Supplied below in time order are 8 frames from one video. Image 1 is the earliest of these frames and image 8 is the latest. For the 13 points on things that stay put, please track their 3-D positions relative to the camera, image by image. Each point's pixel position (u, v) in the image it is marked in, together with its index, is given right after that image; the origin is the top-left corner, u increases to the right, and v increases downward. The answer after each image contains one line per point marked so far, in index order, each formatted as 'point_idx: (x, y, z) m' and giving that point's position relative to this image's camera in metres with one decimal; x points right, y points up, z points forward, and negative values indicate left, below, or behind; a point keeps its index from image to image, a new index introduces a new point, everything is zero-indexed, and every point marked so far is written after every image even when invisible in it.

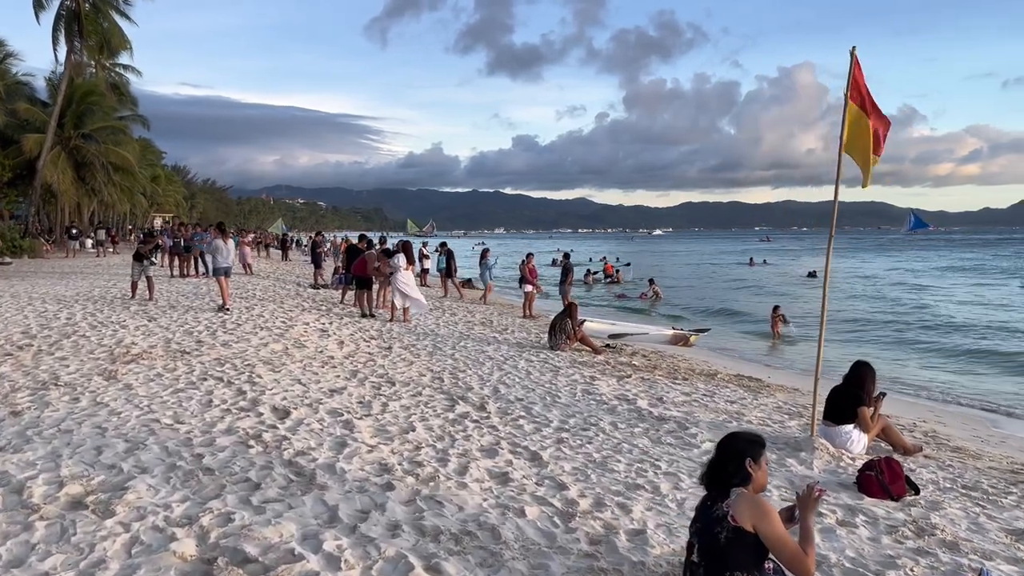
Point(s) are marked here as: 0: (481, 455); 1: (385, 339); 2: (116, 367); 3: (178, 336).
0: (-0.2, -1.1, +5.7) m
1: (-1.8, -0.7, +12.3) m
2: (-3.7, -0.7, +8.0) m
3: (-4.1, -0.6, +10.4) m
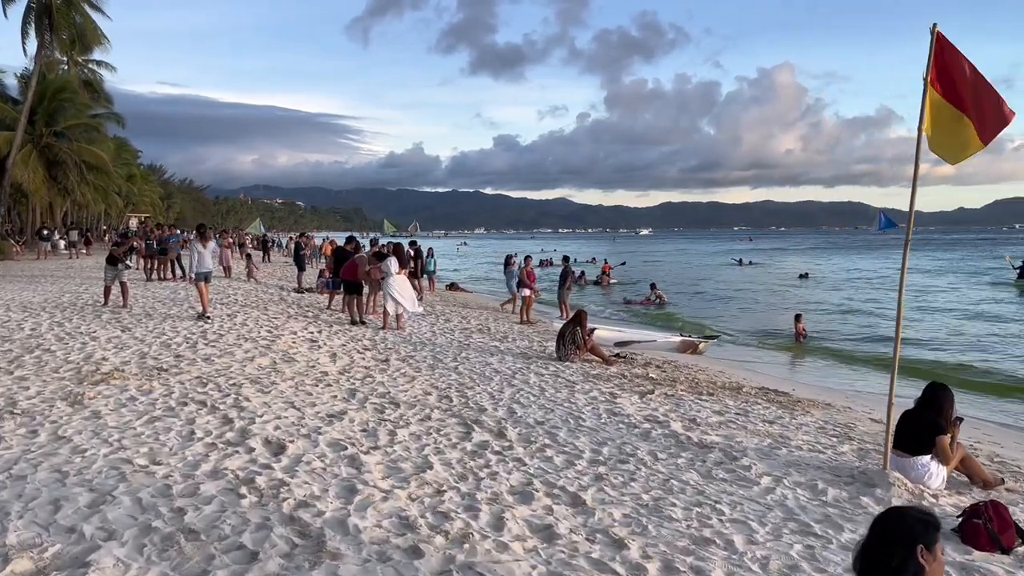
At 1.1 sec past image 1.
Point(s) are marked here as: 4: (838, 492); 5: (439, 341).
0: (0.0, -1.2, +4.8) m
1: (-1.8, -0.8, +11.4) m
2: (-3.6, -0.8, +7.0) m
3: (-4.0, -0.7, +9.4) m
4: (+2.1, -1.3, +5.5) m
5: (-1.1, -0.8, +13.1) m
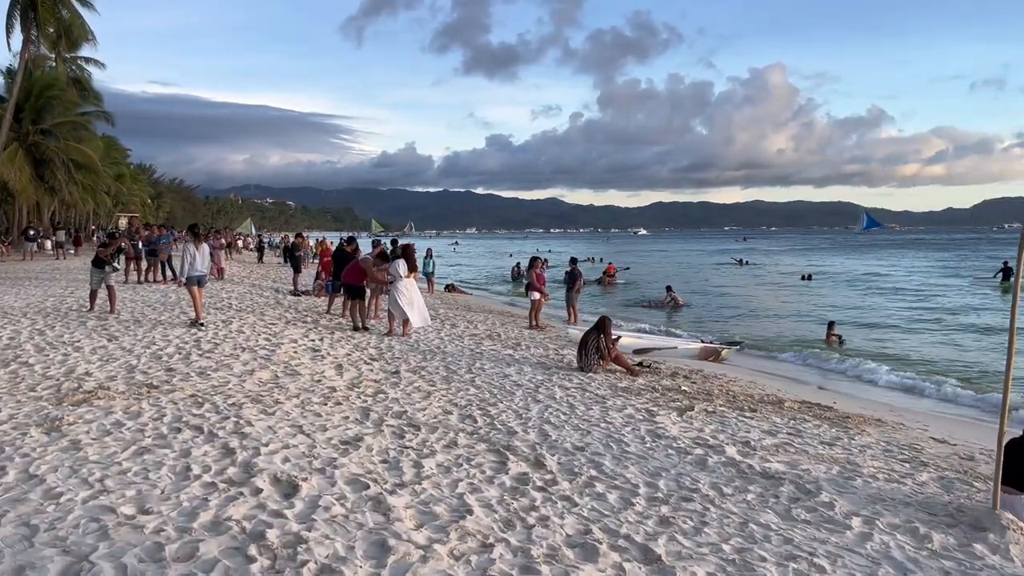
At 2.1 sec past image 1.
0: (+0.3, -1.3, +4.0) m
1: (-1.5, -0.9, +10.6) m
2: (-3.3, -0.9, +6.2) m
3: (-3.7, -0.8, +8.6) m
4: (+2.4, -1.4, +4.7) m
5: (-0.9, -0.9, +12.3) m
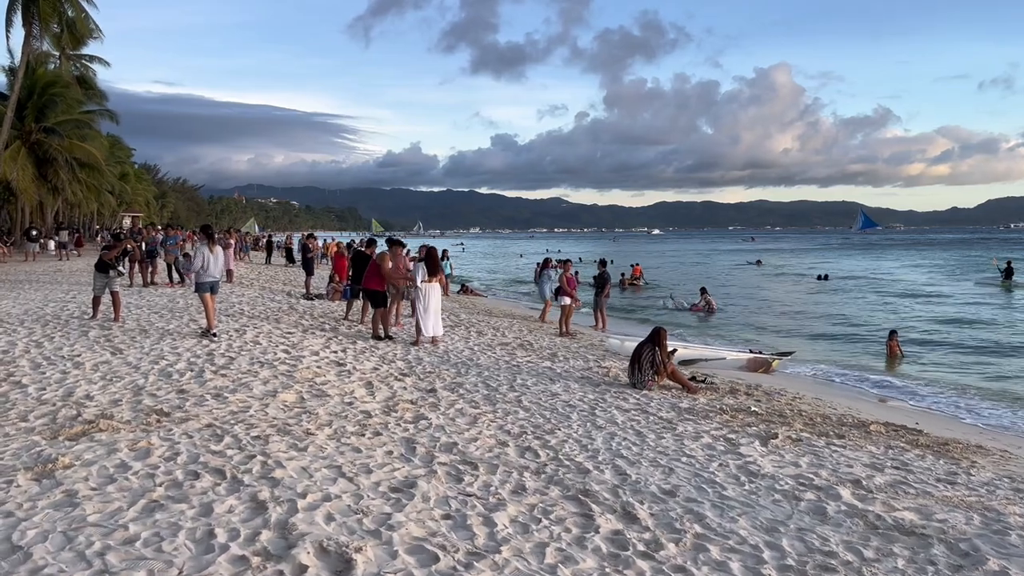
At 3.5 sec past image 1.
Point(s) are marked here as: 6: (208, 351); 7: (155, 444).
0: (+0.8, -1.4, +3.0) m
1: (-1.0, -1.0, +9.6) m
2: (-2.8, -1.0, +5.2) m
3: (-3.2, -0.9, +7.6) m
4: (+2.9, -1.5, +3.7) m
5: (-0.4, -1.0, +11.3) m
6: (-3.5, -0.7, +9.7) m
7: (-2.3, -1.0, +5.4) m
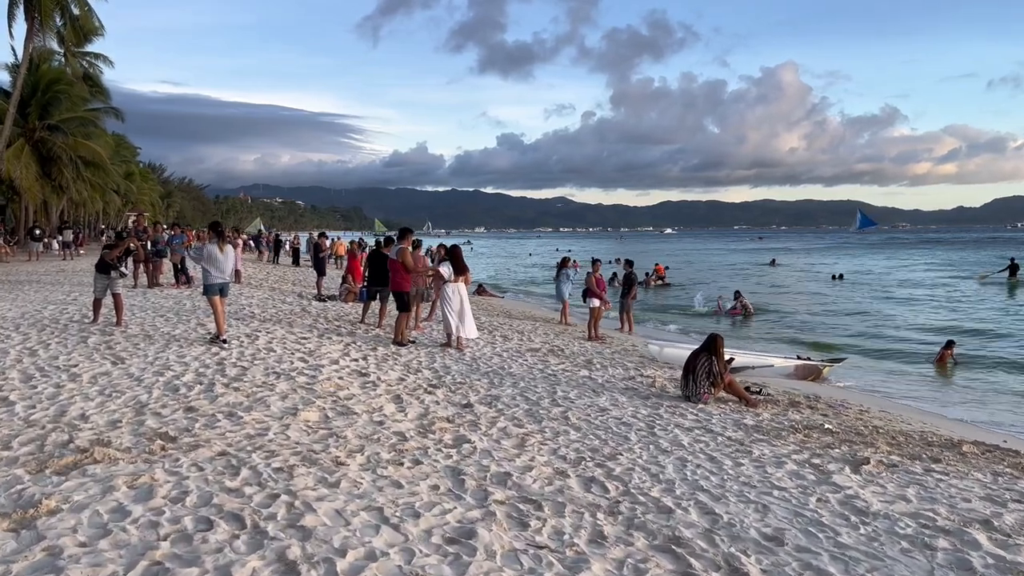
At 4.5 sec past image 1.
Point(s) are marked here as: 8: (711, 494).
0: (+1.2, -1.4, +2.1) m
1: (-0.6, -1.0, +8.7) m
2: (-2.4, -1.0, +4.3) m
3: (-2.8, -0.9, +6.7) m
4: (+3.3, -1.5, +2.8) m
5: (0.0, -1.0, +10.4) m
6: (-3.1, -0.8, +8.8) m
7: (-1.9, -1.0, +4.6) m
8: (+1.2, -1.3, +5.3) m
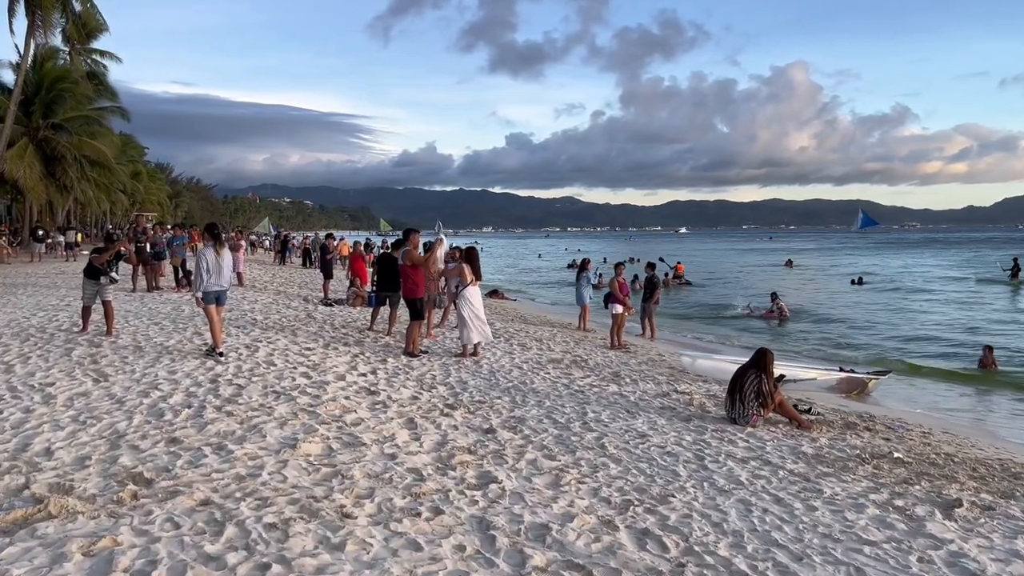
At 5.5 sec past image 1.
0: (+1.3, -1.5, +1.3) m
1: (-0.4, -1.1, +7.8) m
2: (-2.2, -1.1, +3.5) m
3: (-2.6, -1.0, +5.9) m
4: (+3.5, -1.6, +1.9) m
5: (+0.3, -1.1, +9.5) m
6: (-2.8, -0.8, +8.0) m
7: (-1.7, -1.1, +3.7) m
8: (+1.4, -1.4, +4.4) m
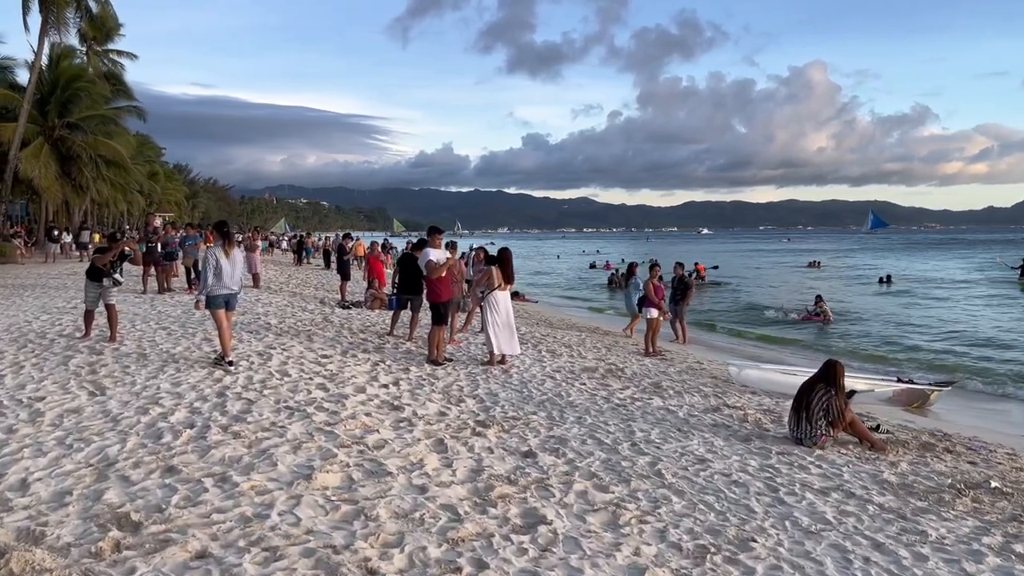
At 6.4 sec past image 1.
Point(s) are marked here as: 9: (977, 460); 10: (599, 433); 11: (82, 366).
0: (+1.5, -1.5, +0.4) m
1: (-0.1, -1.1, +7.1) m
2: (-2.0, -1.1, +2.7) m
3: (-2.3, -1.0, +5.2) m
4: (+3.7, -1.6, +1.0) m
5: (+0.6, -1.1, +8.7) m
6: (-2.5, -0.9, +7.2) m
7: (-1.5, -1.2, +2.9) m
8: (+1.7, -1.4, +3.6) m
9: (+3.8, -1.4, +7.0) m
10: (+0.7, -1.2, +7.0) m
11: (-4.1, -0.8, +8.1) m
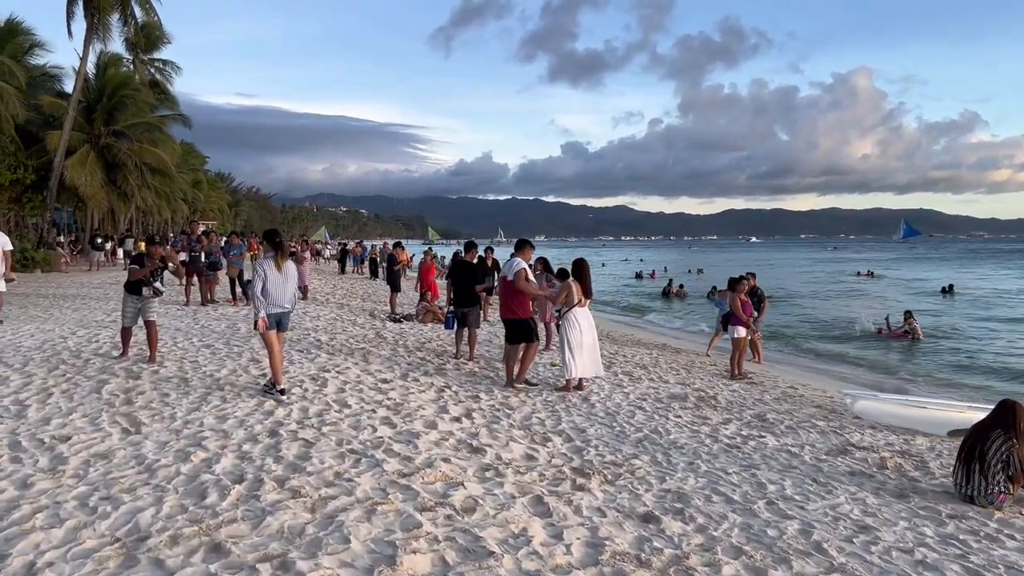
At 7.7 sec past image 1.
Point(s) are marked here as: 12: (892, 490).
0: (+2.0, -1.6, -0.8) m
1: (+0.7, -1.3, +5.9) m
2: (-1.4, -1.2, +1.7) m
3: (-1.7, -1.1, +4.1) m
4: (+4.1, -1.8, -0.3) m
5: (+1.4, -1.3, +7.6) m
6: (-1.8, -1.0, +6.2) m
7: (-0.9, -1.3, +1.9) m
8: (+2.3, -1.5, +2.4) m
9: (+4.6, -1.6, +5.6) m
10: (+1.4, -1.4, +5.8) m
11: (-3.4, -0.9, +7.2) m
12: (+2.7, -1.4, +6.0) m
